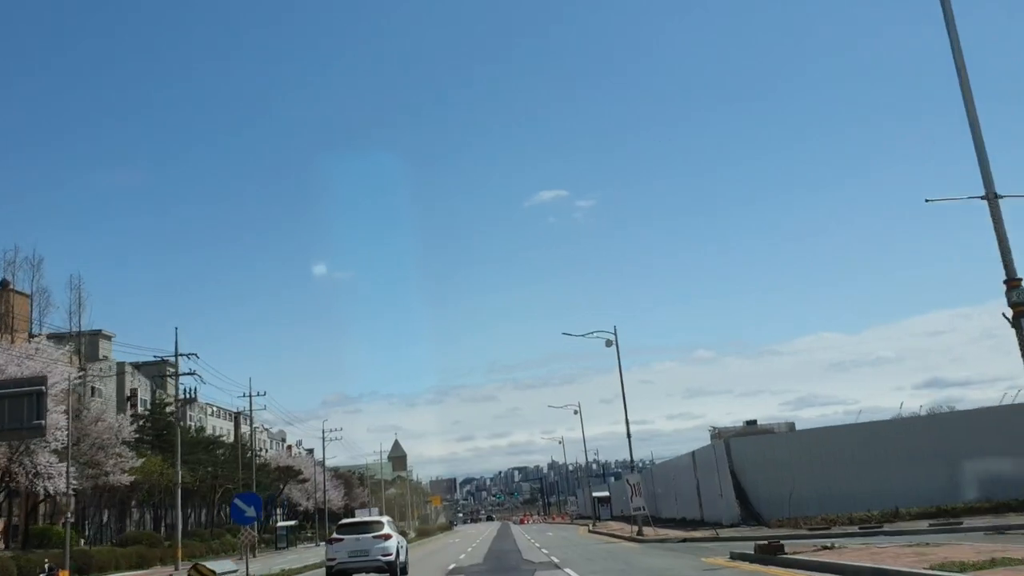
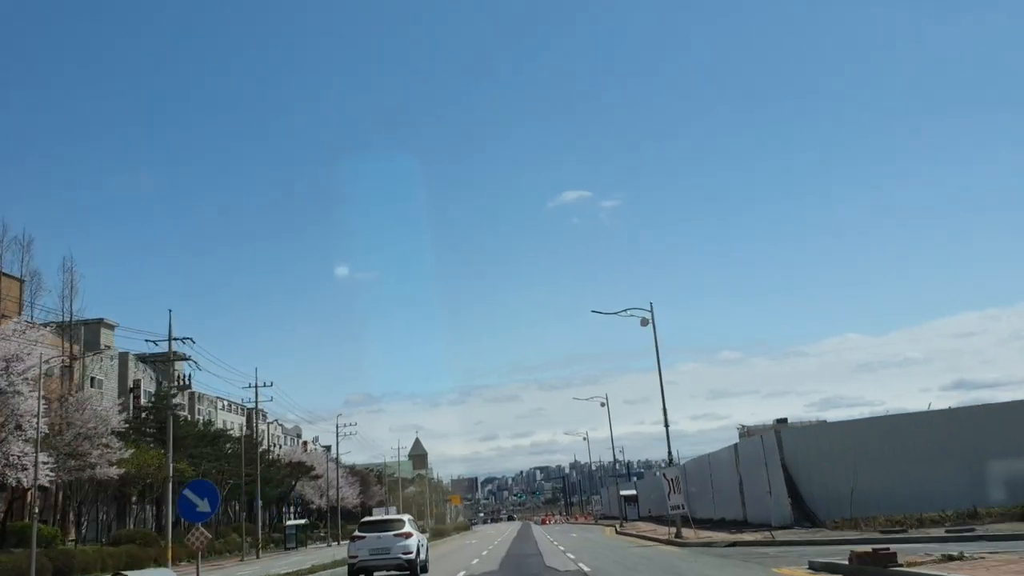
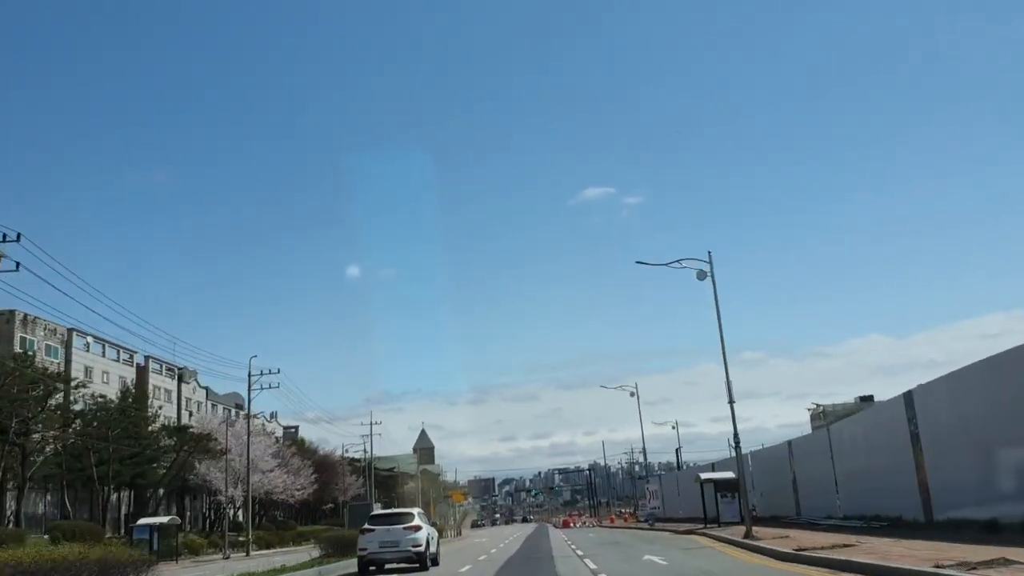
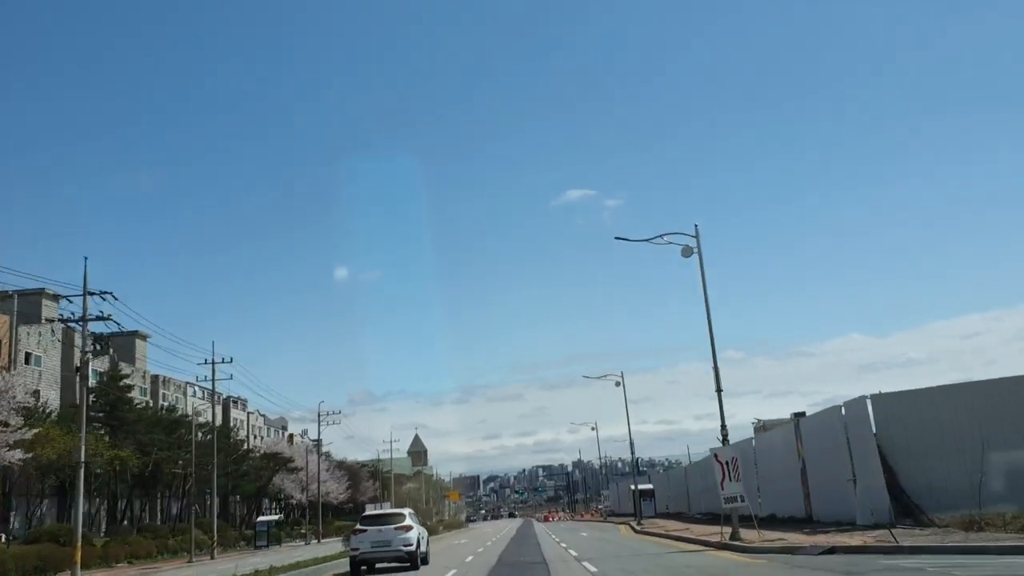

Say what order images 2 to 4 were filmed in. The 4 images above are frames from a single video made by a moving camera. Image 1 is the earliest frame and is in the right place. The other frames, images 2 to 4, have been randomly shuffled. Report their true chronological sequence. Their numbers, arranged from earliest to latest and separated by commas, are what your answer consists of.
2, 4, 3
